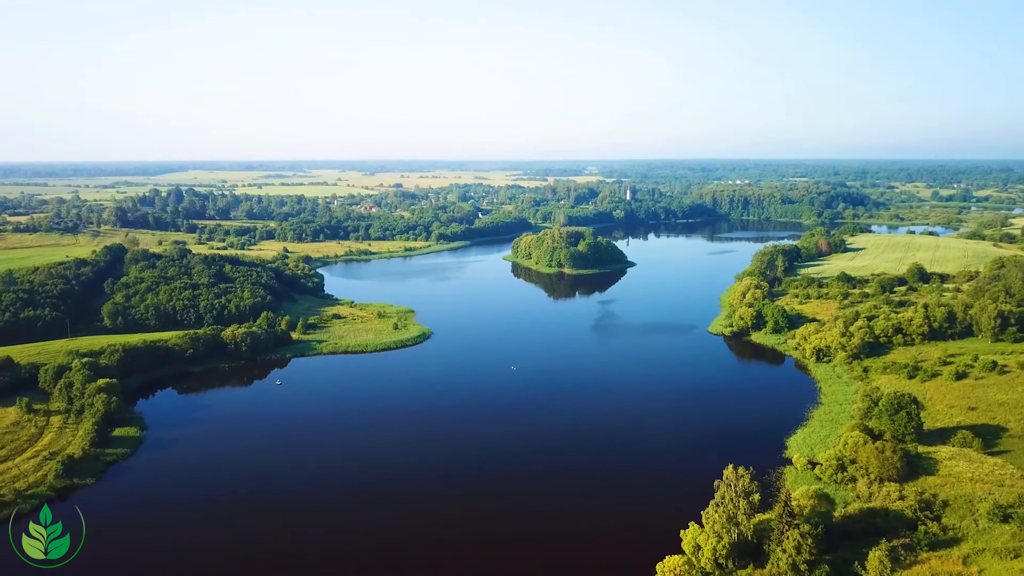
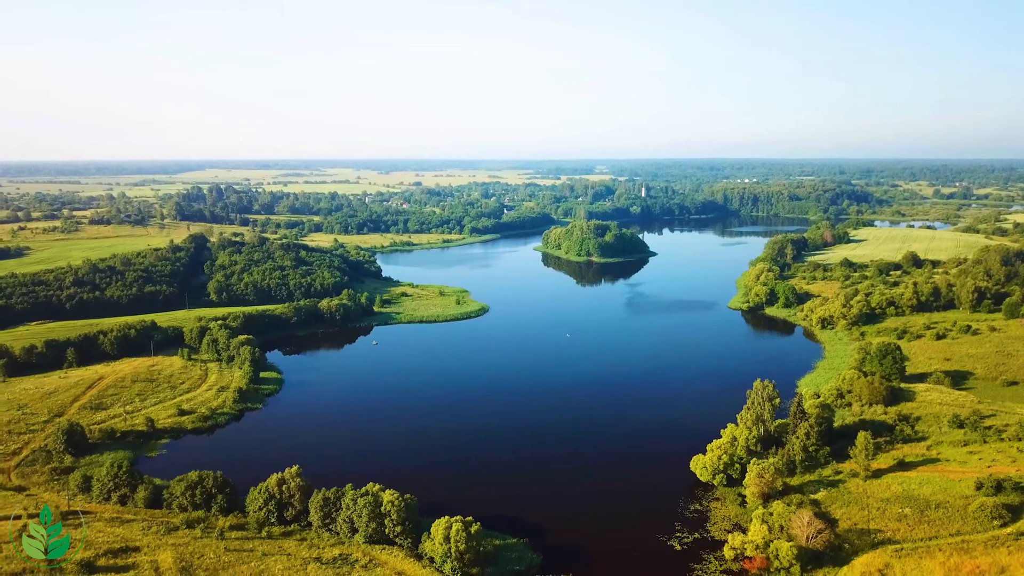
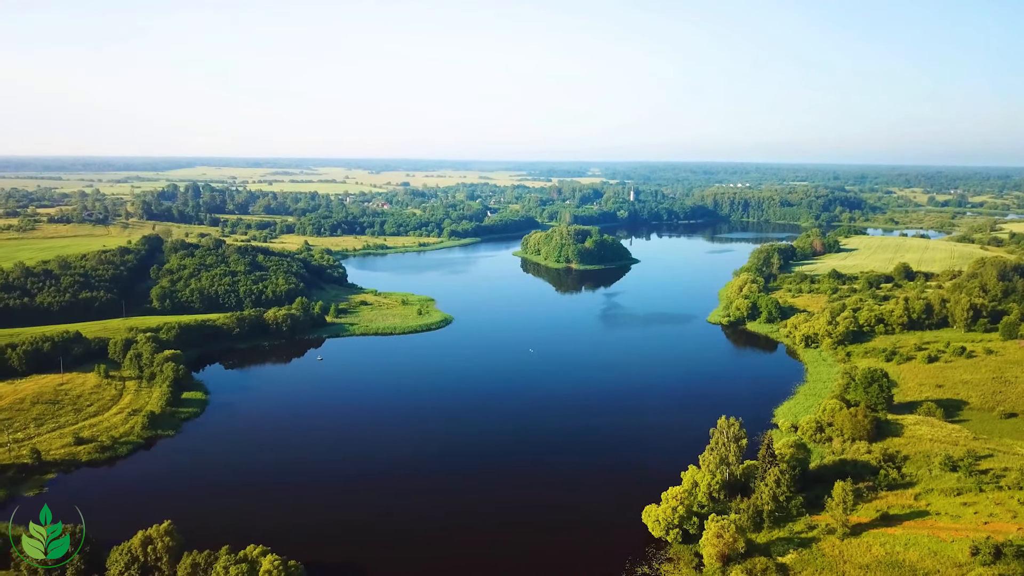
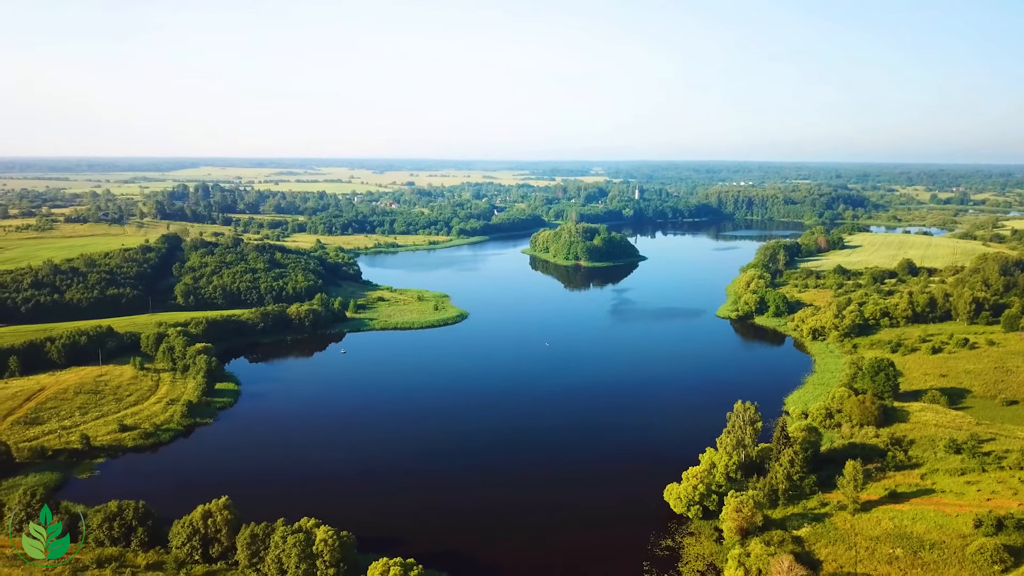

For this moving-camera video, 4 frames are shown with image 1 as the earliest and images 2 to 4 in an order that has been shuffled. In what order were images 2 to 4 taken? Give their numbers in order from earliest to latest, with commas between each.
3, 4, 2
